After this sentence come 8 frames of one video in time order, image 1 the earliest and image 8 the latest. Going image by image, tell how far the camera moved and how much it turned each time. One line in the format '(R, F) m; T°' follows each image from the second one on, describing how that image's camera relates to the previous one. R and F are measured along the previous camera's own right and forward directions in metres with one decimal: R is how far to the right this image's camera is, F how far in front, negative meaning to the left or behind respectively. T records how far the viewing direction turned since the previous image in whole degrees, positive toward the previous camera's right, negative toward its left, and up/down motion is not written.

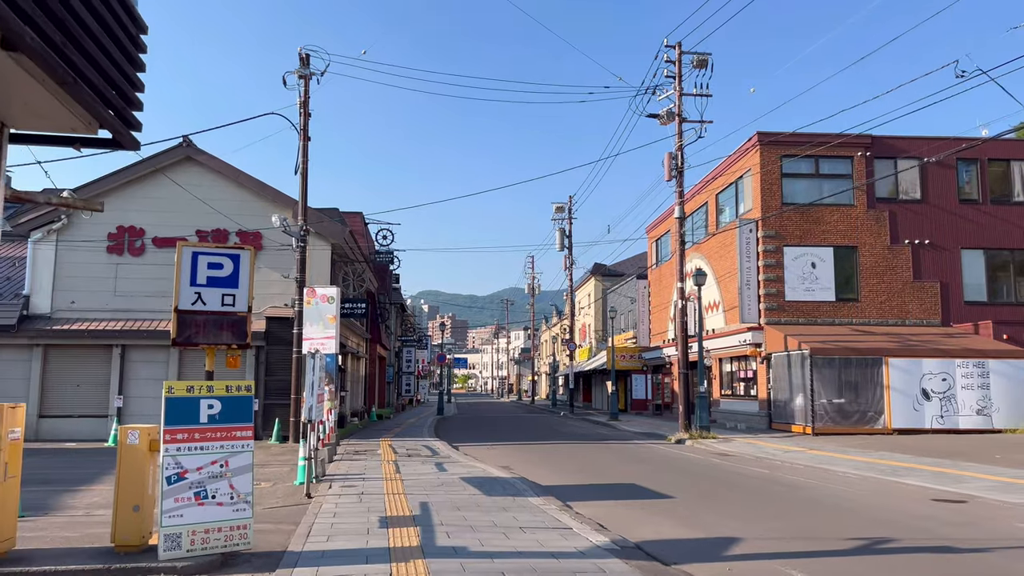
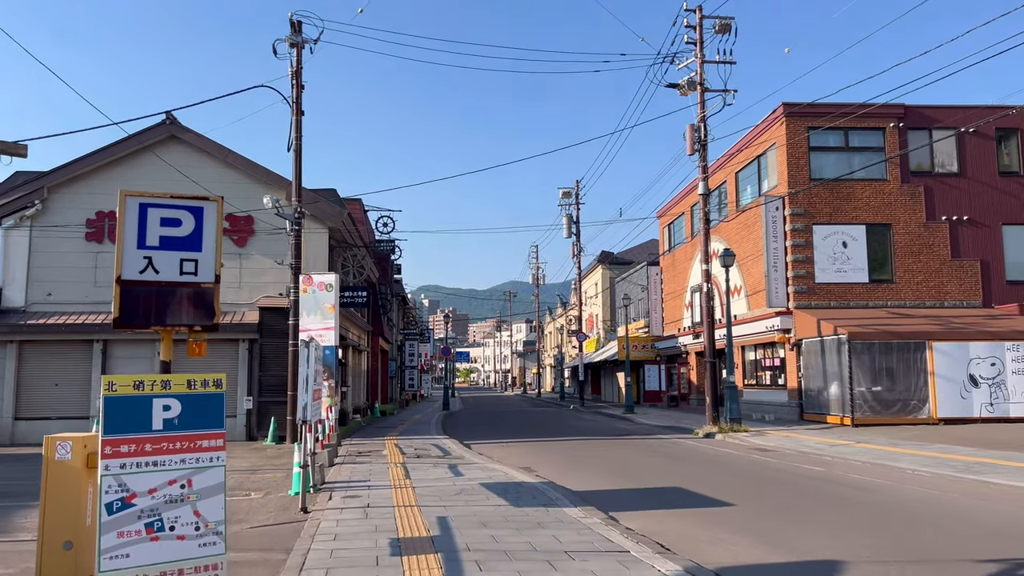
(-0.3, +1.7) m; 0°
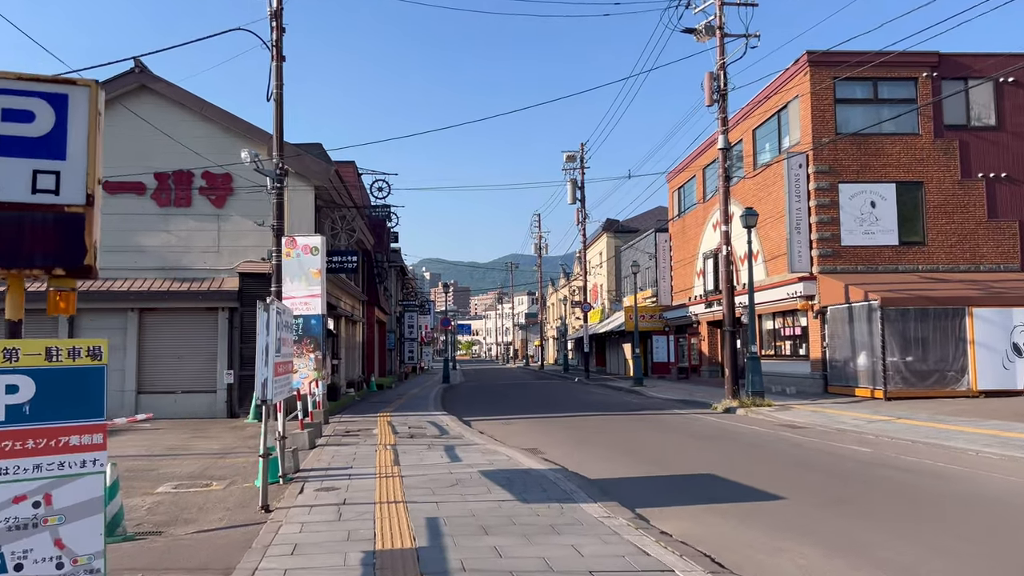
(0.0, +1.7) m; 0°
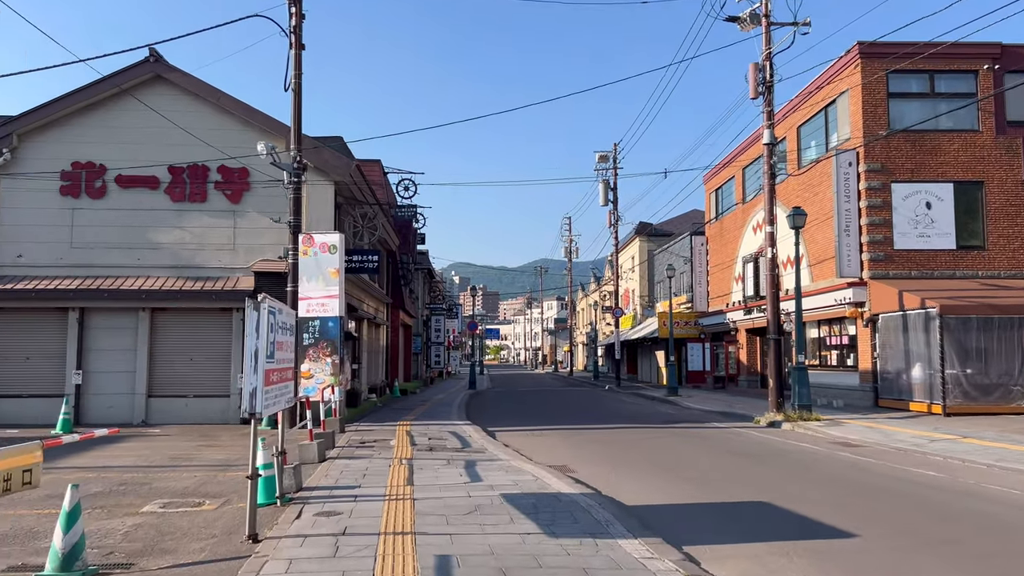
(0.0, +1.1) m; -2°
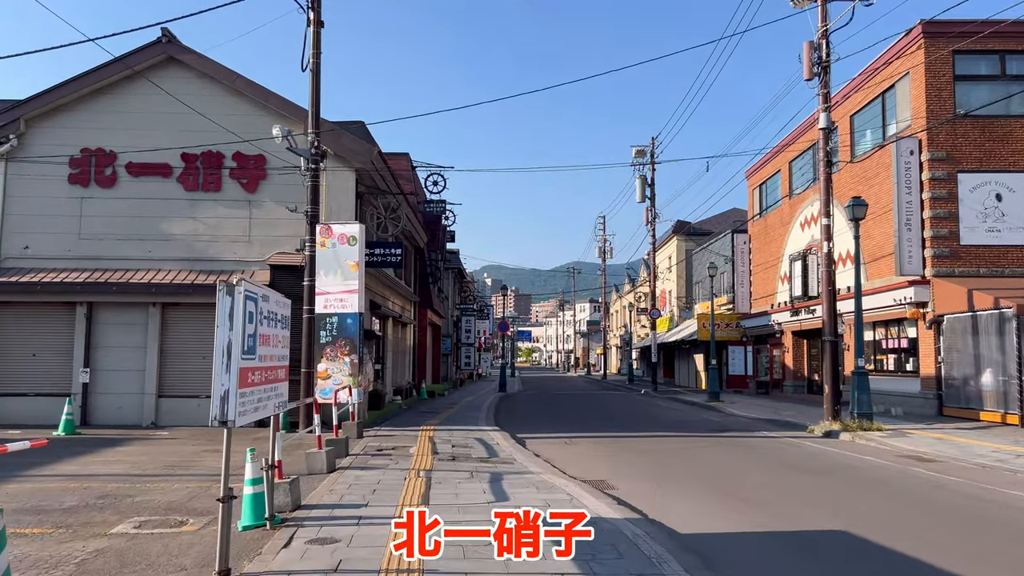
(0.0, +1.3) m; -2°
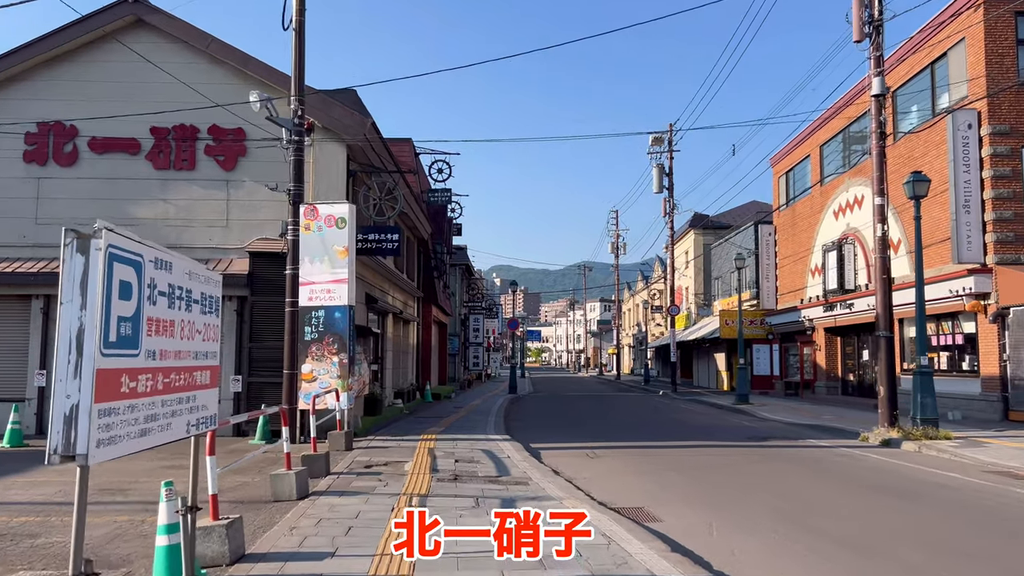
(-0.1, +2.1) m; -1°
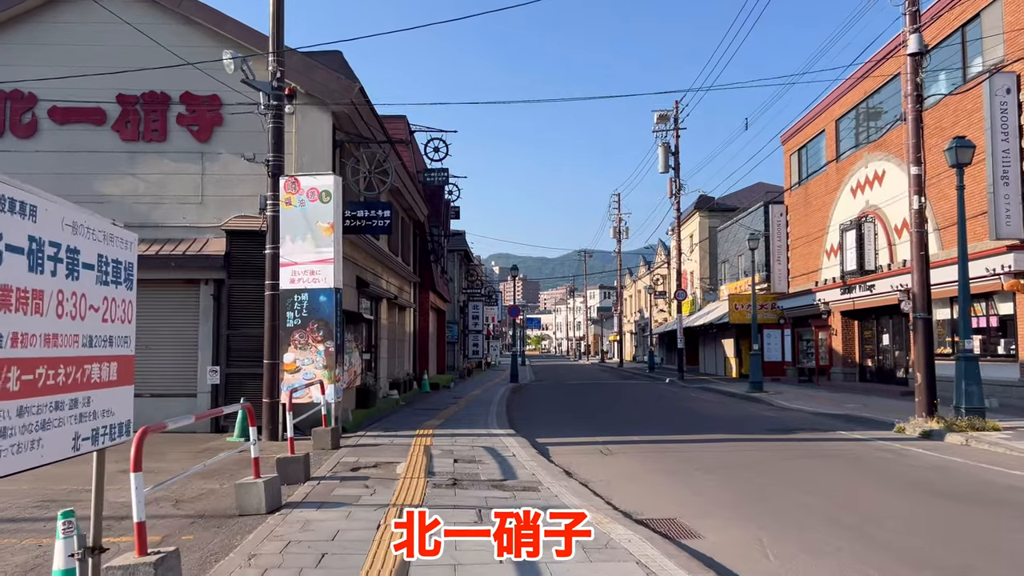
(-0.1, +1.3) m; 0°
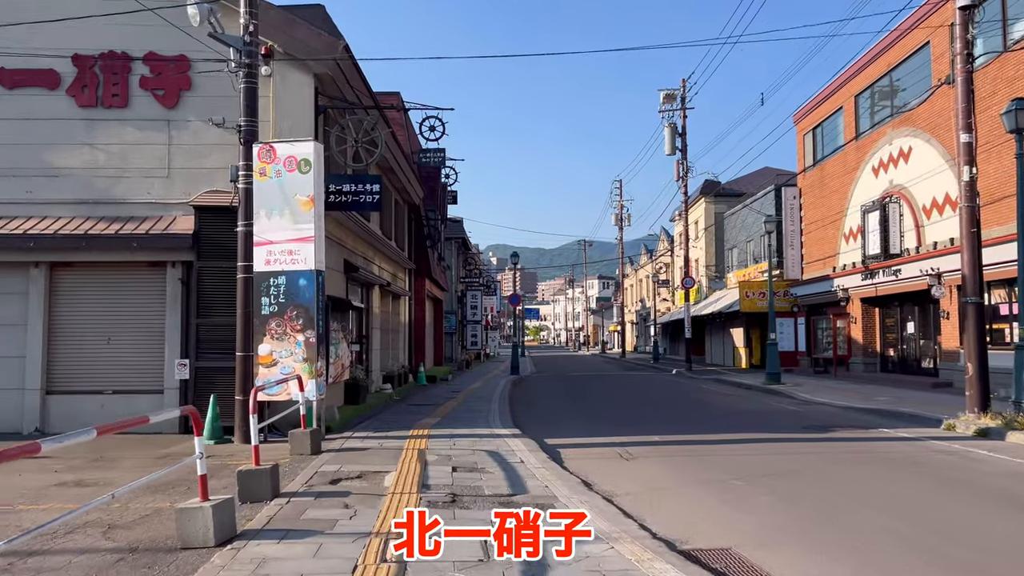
(-0.1, +1.5) m; 0°
